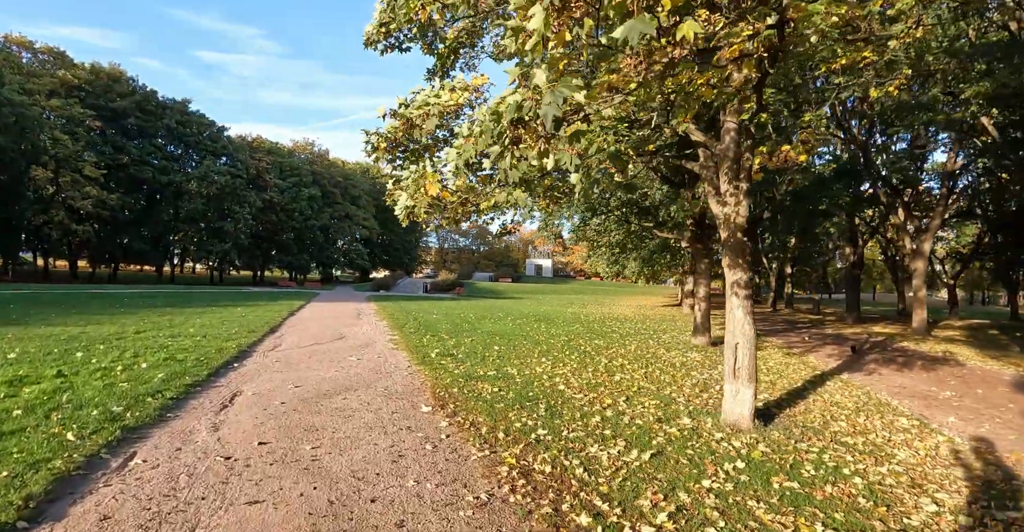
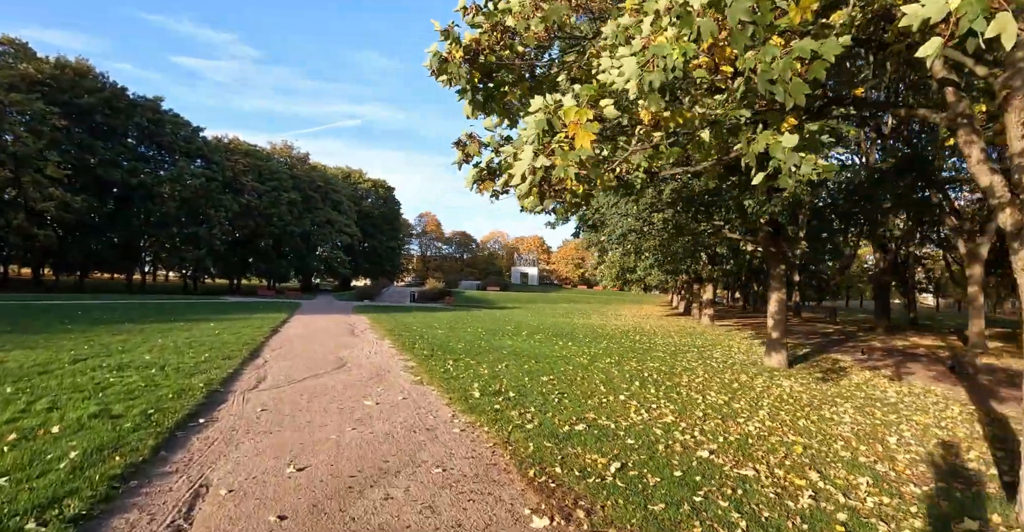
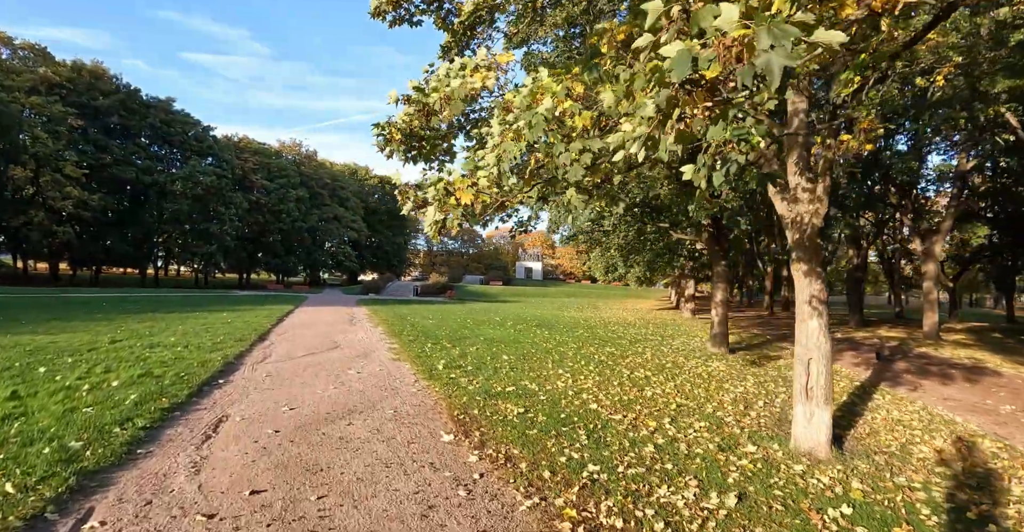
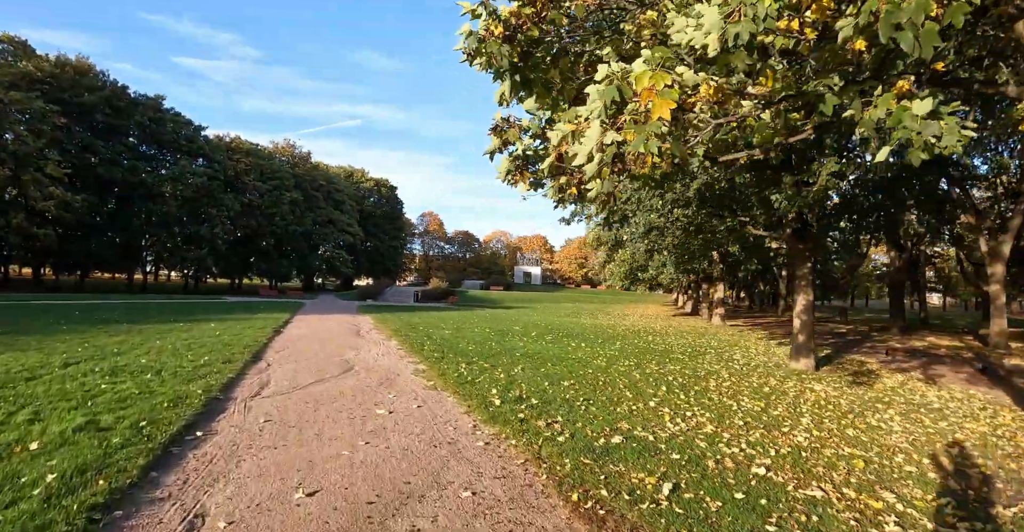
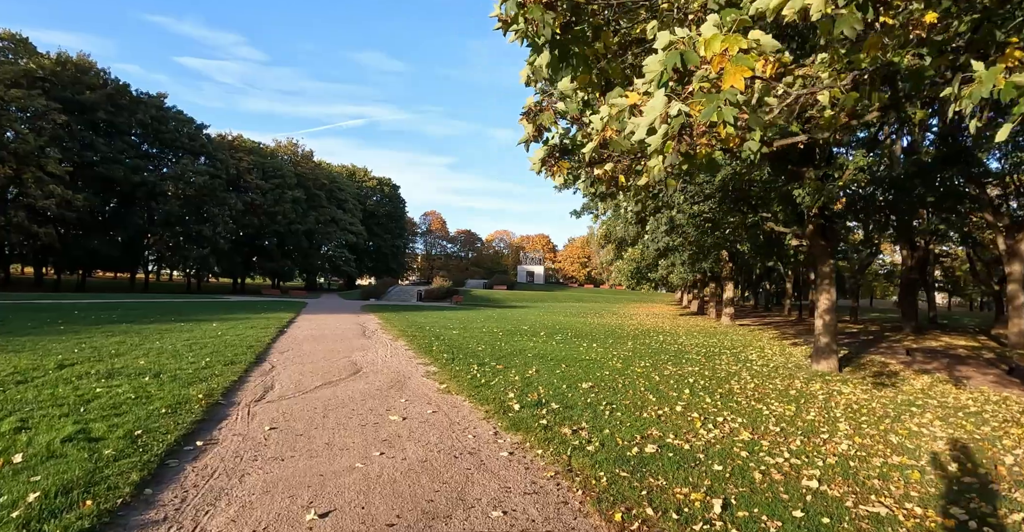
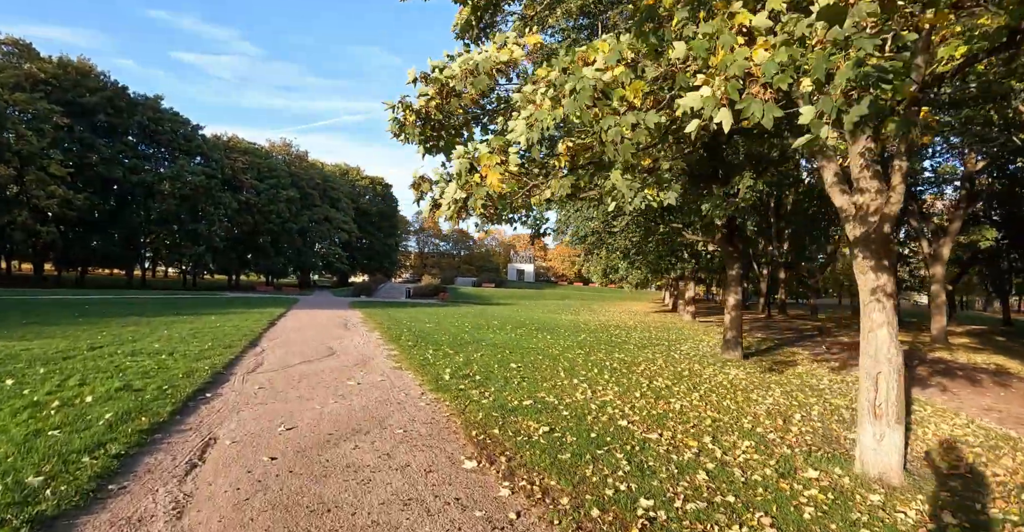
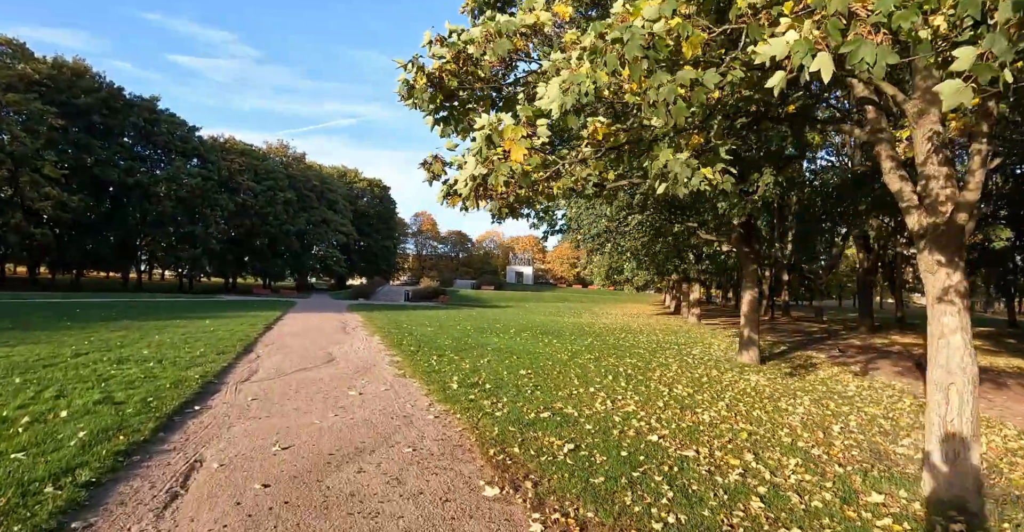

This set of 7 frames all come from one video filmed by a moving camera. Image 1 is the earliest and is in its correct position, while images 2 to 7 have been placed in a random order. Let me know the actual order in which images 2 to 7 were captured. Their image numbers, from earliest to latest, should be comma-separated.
3, 6, 7, 2, 4, 5
